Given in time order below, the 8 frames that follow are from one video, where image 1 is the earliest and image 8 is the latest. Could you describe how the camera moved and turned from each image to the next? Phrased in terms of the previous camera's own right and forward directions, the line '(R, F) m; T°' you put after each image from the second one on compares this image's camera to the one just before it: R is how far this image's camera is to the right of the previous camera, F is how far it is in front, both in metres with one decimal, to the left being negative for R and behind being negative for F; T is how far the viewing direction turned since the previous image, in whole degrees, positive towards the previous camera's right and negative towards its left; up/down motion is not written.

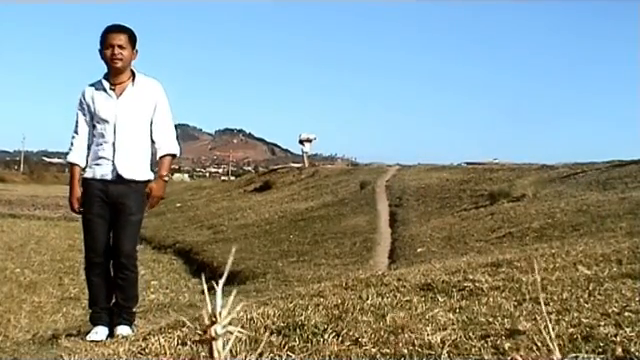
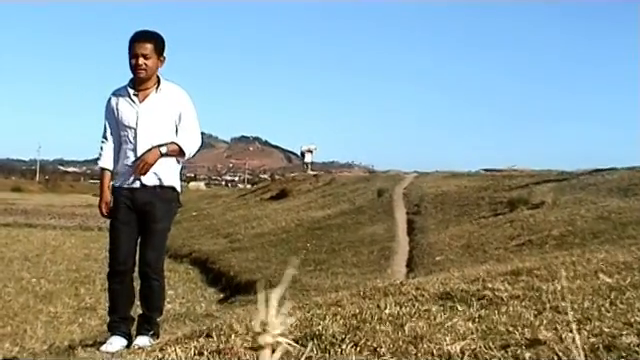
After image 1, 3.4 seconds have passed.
(+0.1, +0.1) m; -1°
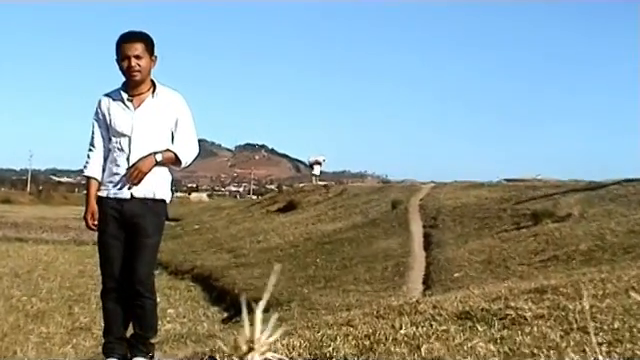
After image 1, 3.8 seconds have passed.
(0.0, +0.7) m; -1°
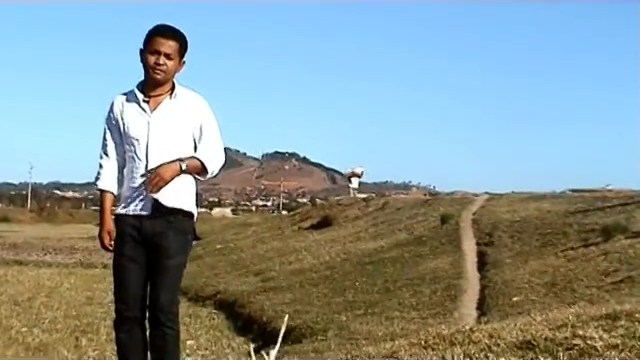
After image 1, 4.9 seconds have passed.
(-0.1, +1.2) m; -1°
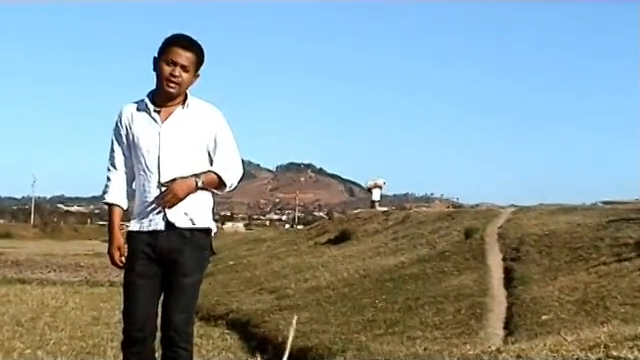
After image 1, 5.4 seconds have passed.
(0.0, +0.5) m; -1°
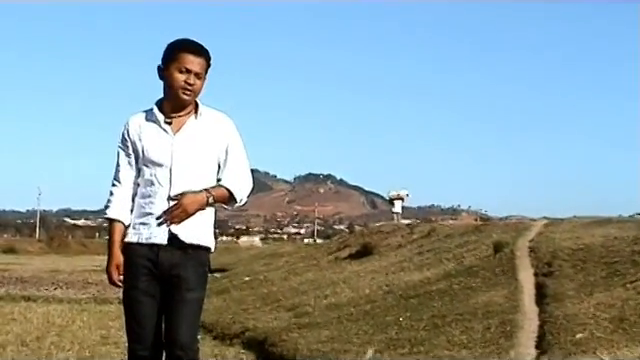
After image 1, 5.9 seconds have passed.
(-0.1, +0.4) m; 0°
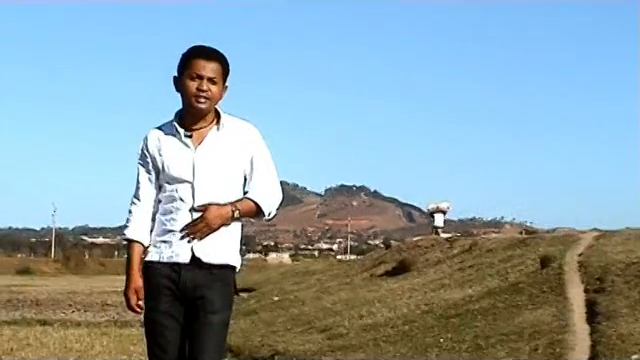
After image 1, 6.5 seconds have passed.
(0.0, +0.5) m; -1°
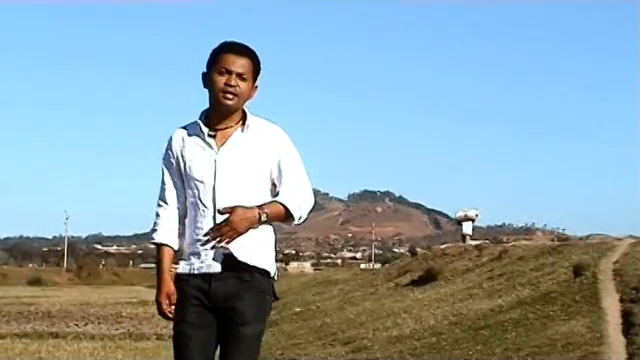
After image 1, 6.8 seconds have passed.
(0.0, +0.3) m; -1°
